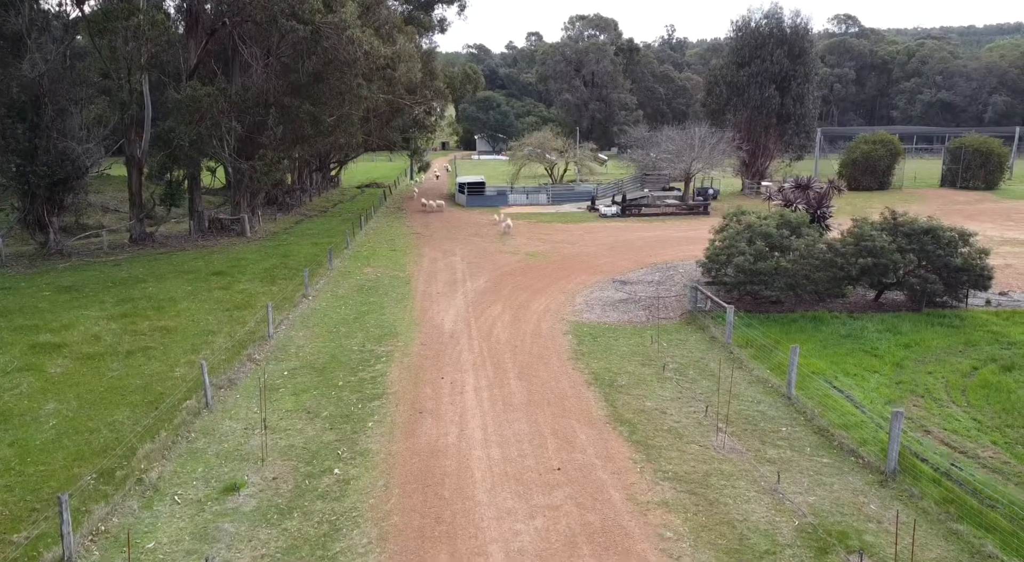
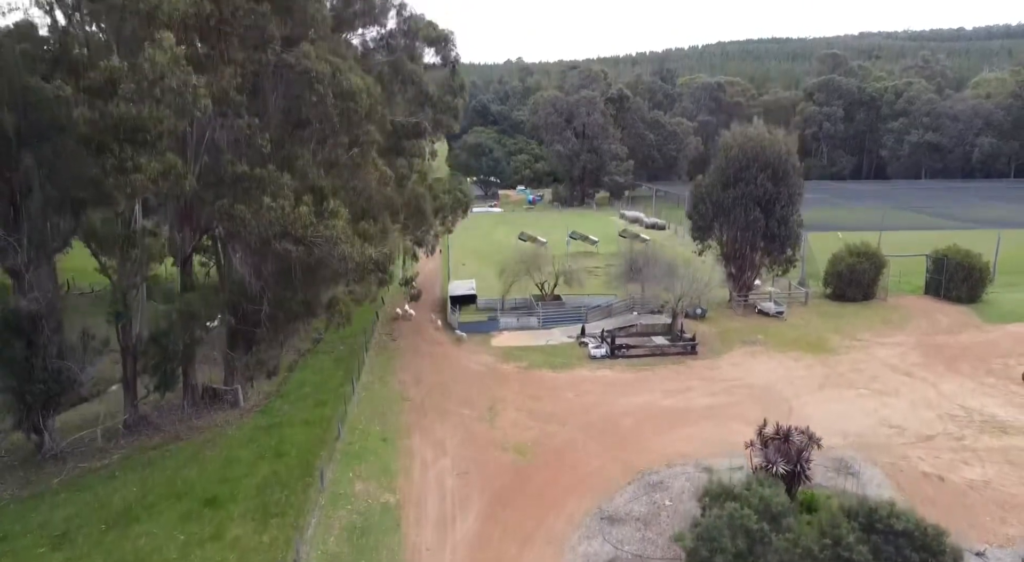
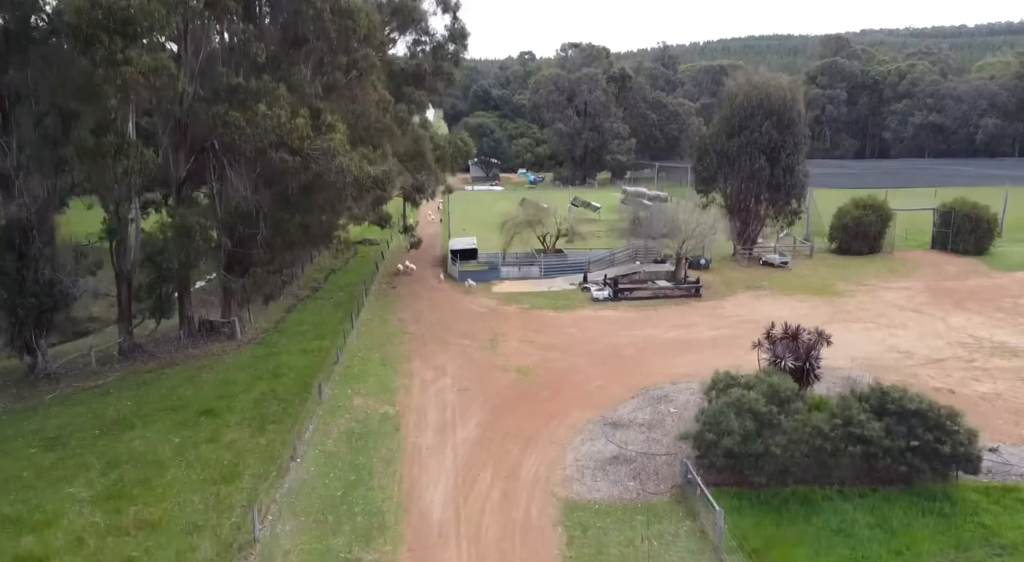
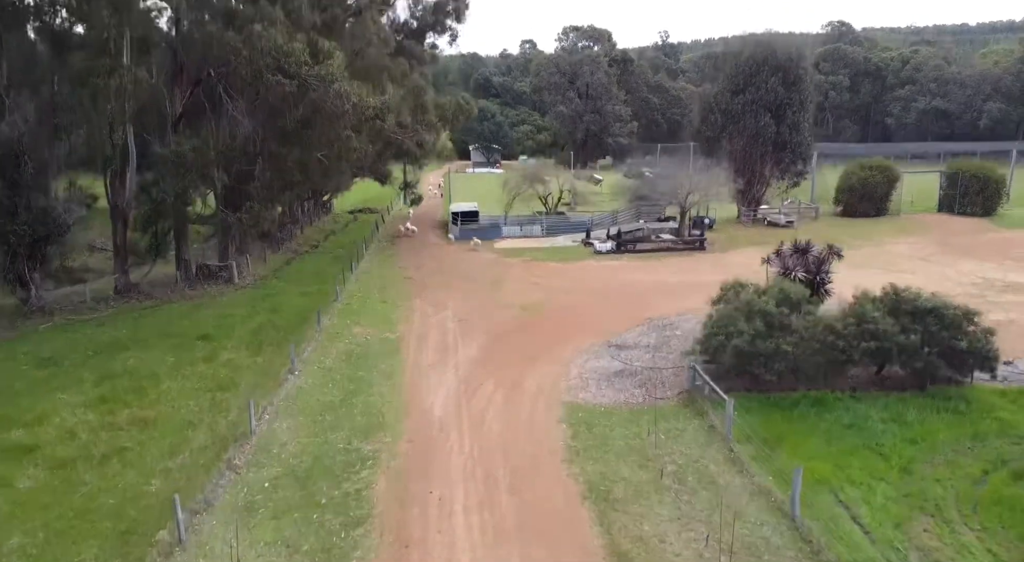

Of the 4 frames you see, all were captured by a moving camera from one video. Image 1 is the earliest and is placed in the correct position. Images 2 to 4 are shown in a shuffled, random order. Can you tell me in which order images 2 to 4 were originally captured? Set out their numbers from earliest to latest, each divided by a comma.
4, 3, 2
